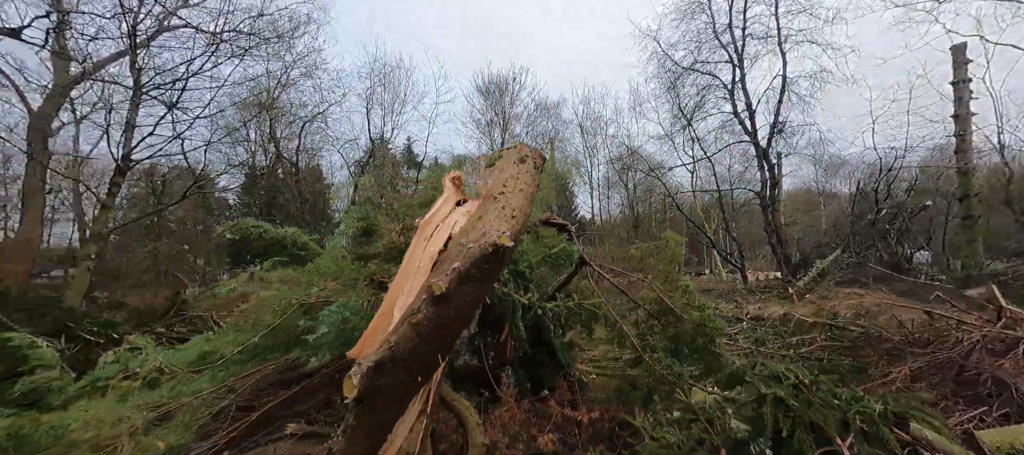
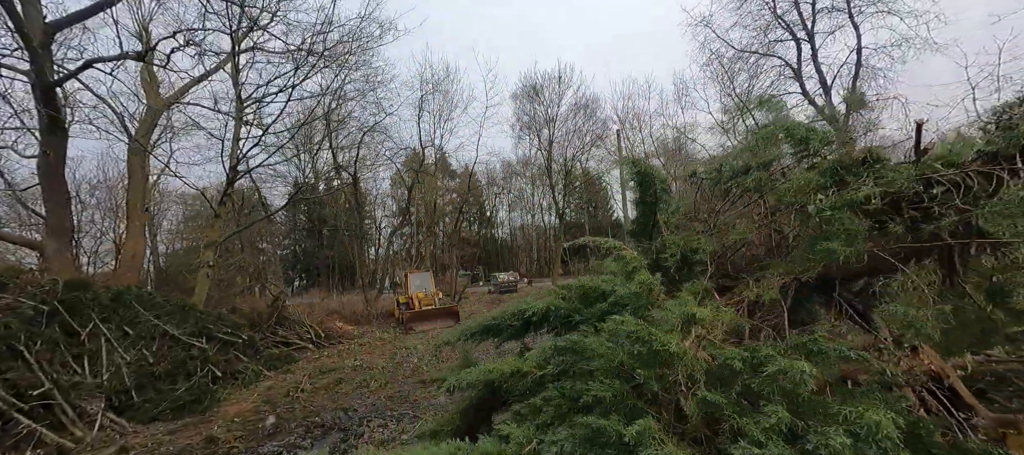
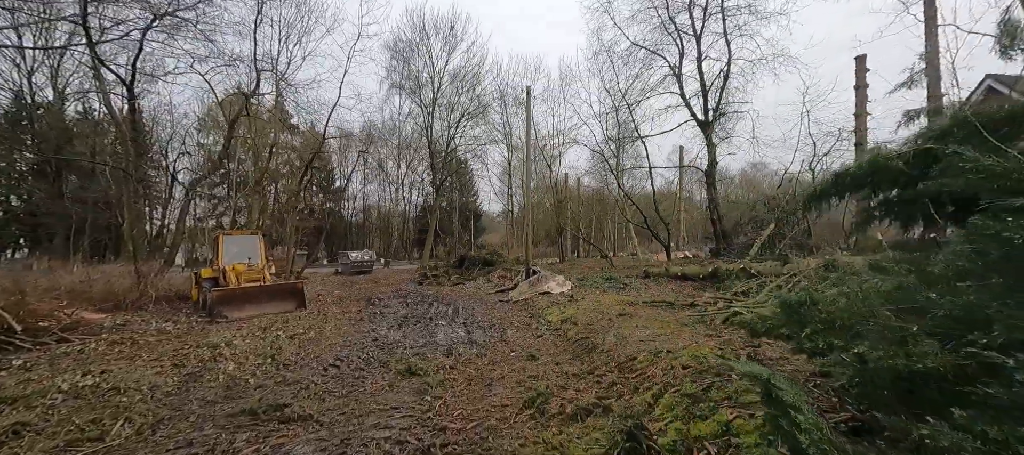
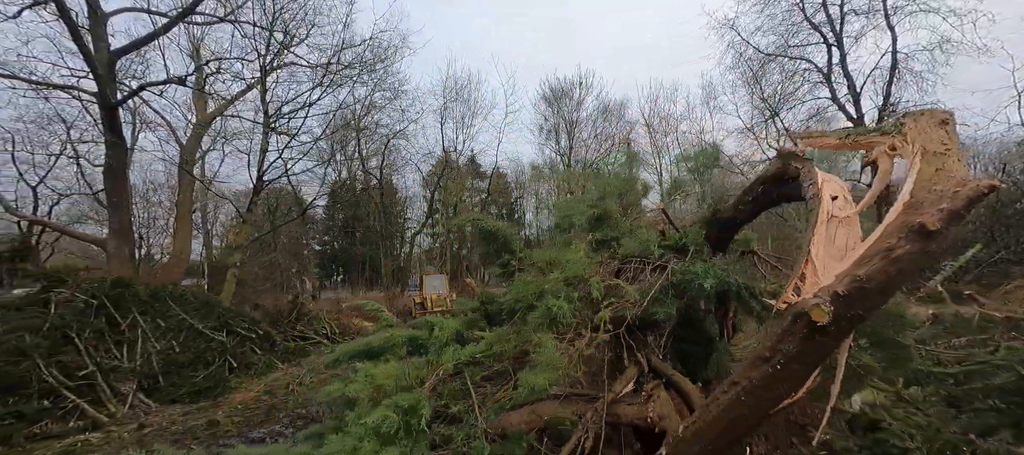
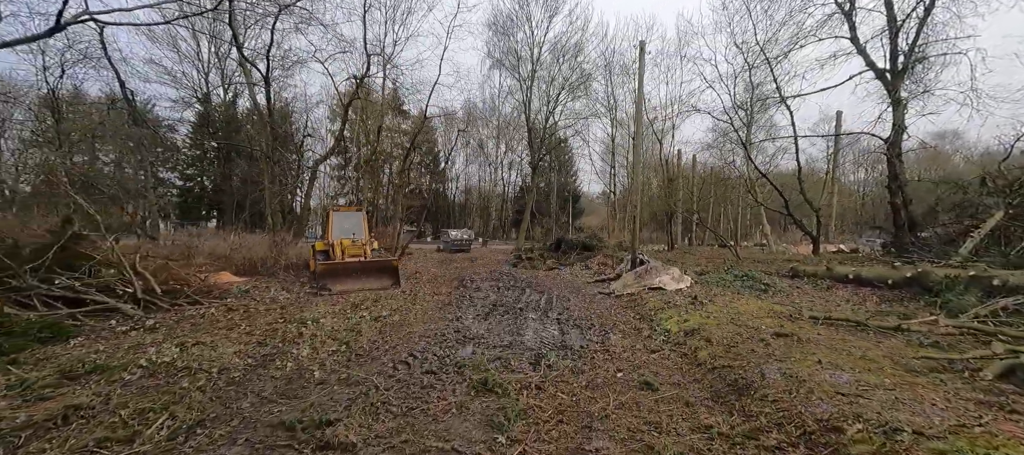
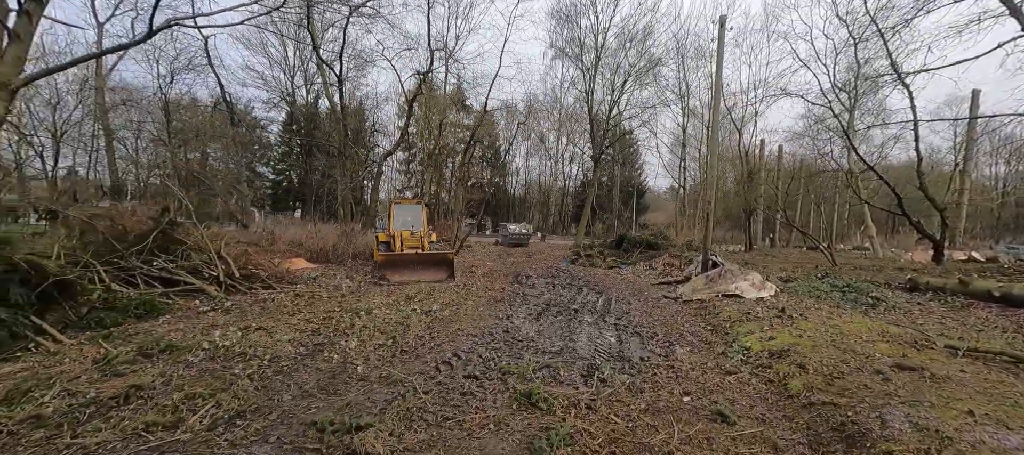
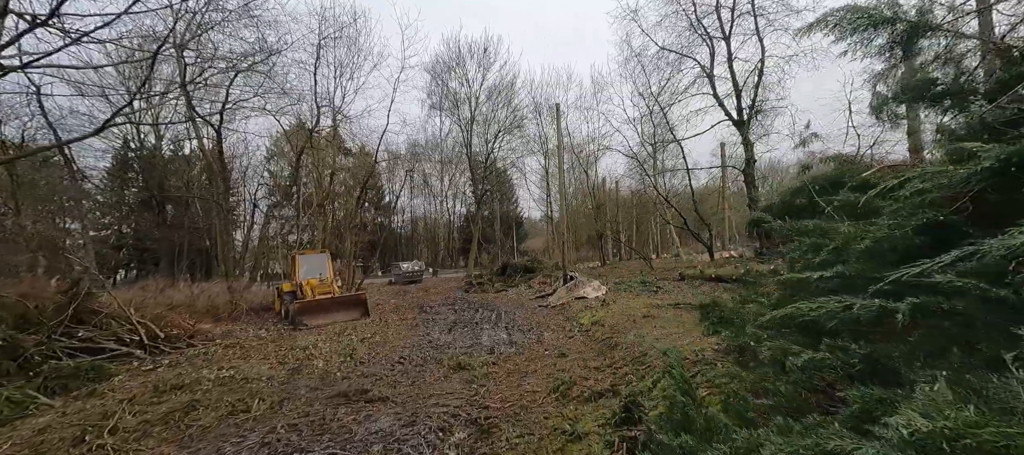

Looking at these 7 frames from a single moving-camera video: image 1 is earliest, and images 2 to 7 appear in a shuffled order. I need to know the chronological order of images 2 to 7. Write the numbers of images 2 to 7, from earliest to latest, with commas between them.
4, 2, 7, 3, 5, 6
